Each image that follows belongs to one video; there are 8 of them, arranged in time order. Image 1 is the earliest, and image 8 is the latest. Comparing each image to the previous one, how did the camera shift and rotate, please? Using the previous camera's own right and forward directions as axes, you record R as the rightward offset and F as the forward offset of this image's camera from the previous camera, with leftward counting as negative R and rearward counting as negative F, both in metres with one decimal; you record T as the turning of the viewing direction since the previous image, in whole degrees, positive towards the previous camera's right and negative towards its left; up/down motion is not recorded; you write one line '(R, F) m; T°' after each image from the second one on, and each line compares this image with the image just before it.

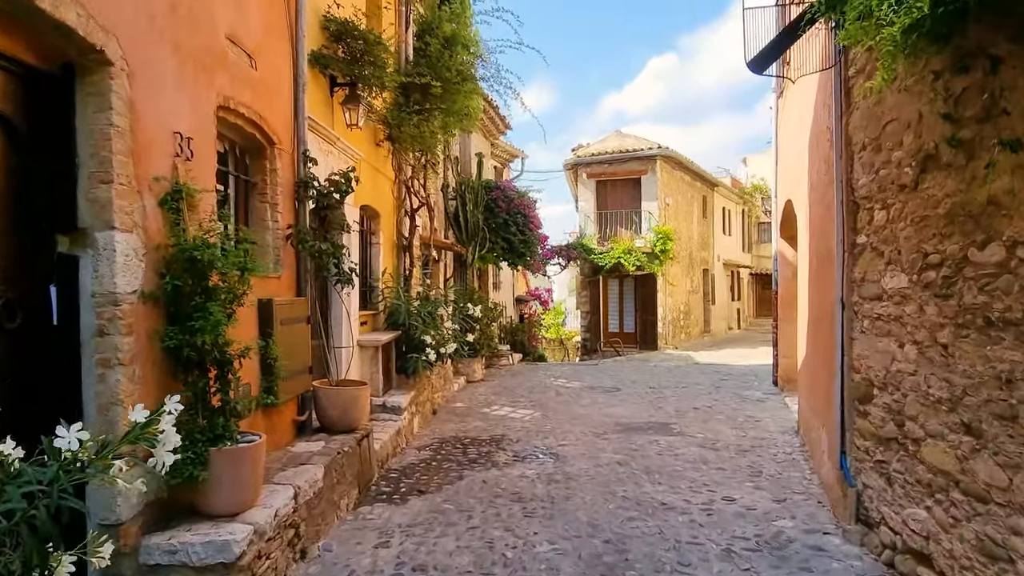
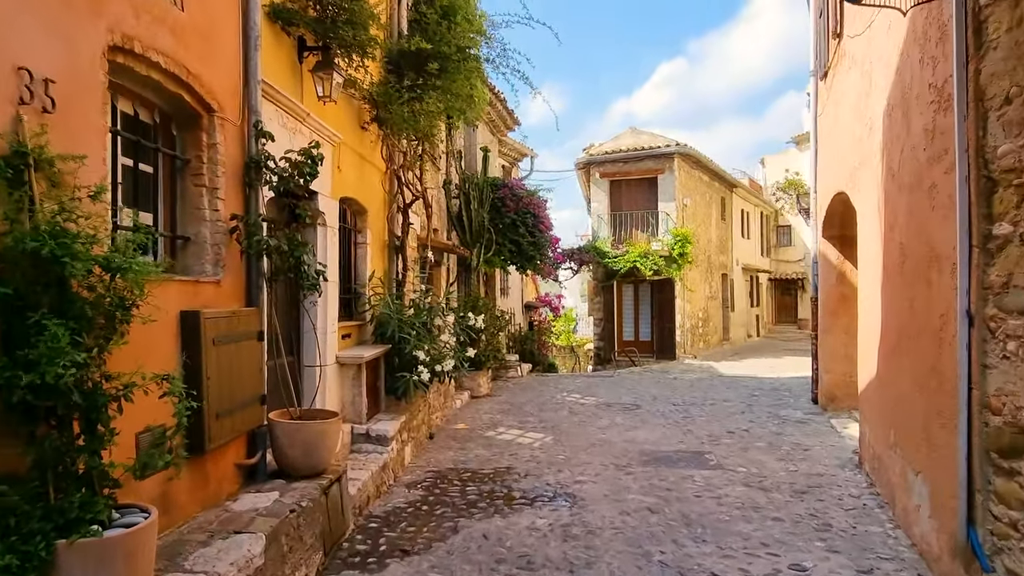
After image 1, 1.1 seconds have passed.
(0.0, +0.9) m; -1°
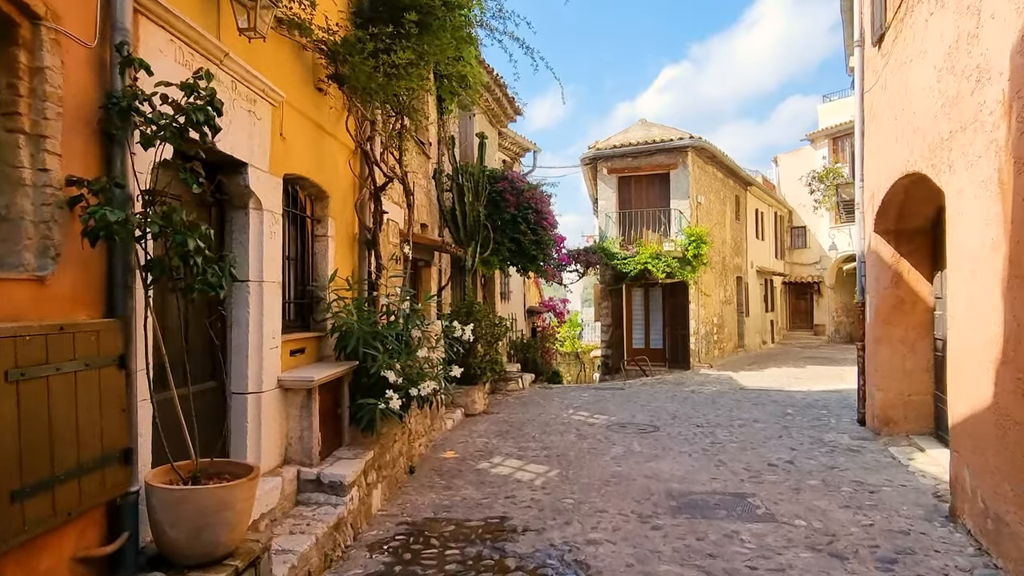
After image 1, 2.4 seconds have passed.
(+0.1, +1.1) m; 0°
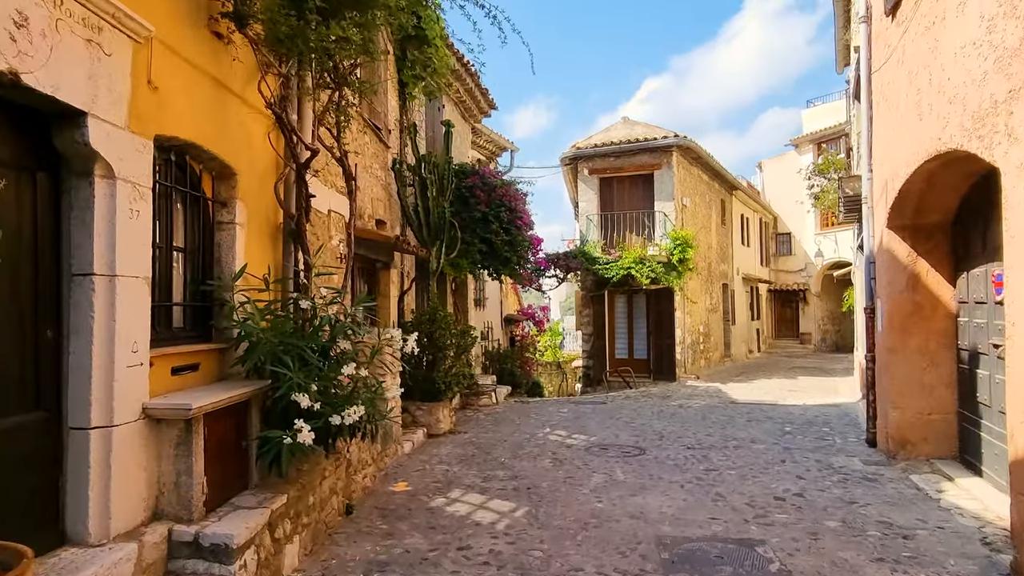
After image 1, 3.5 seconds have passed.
(+0.2, +0.9) m; +2°
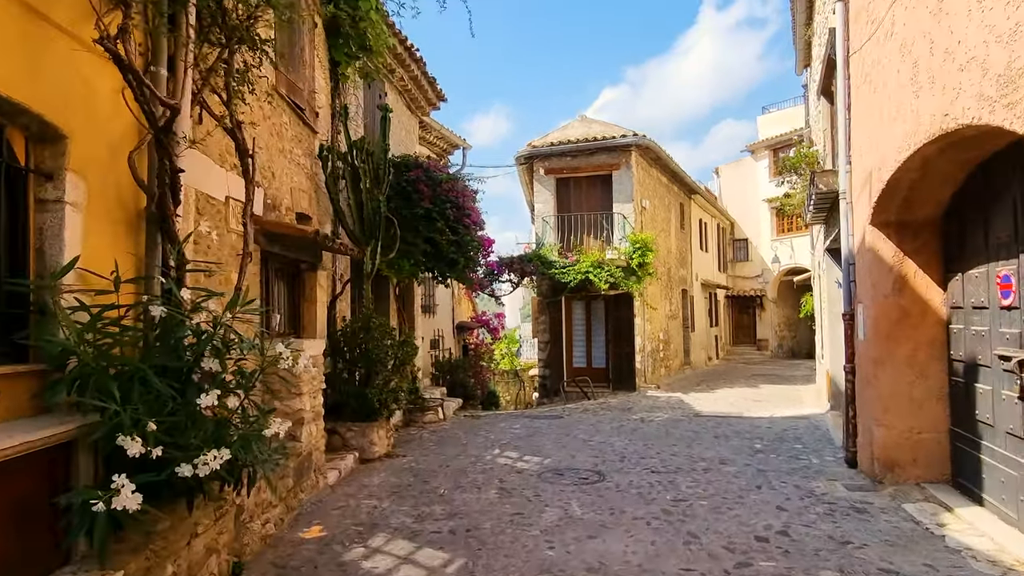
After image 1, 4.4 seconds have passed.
(+0.2, +0.8) m; +4°
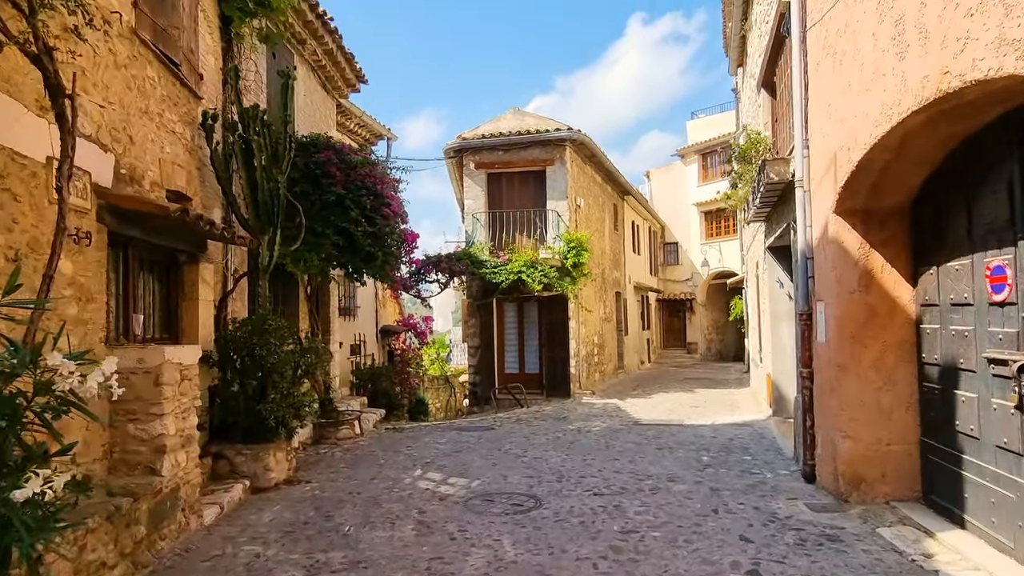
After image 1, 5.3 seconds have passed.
(+0.1, +0.8) m; +6°
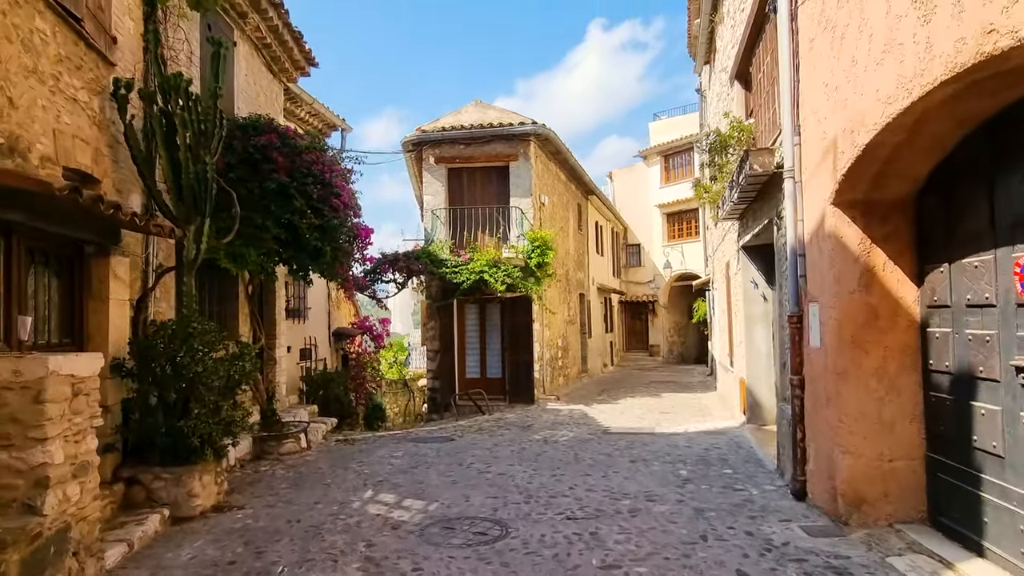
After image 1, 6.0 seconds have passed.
(0.0, +0.6) m; +4°
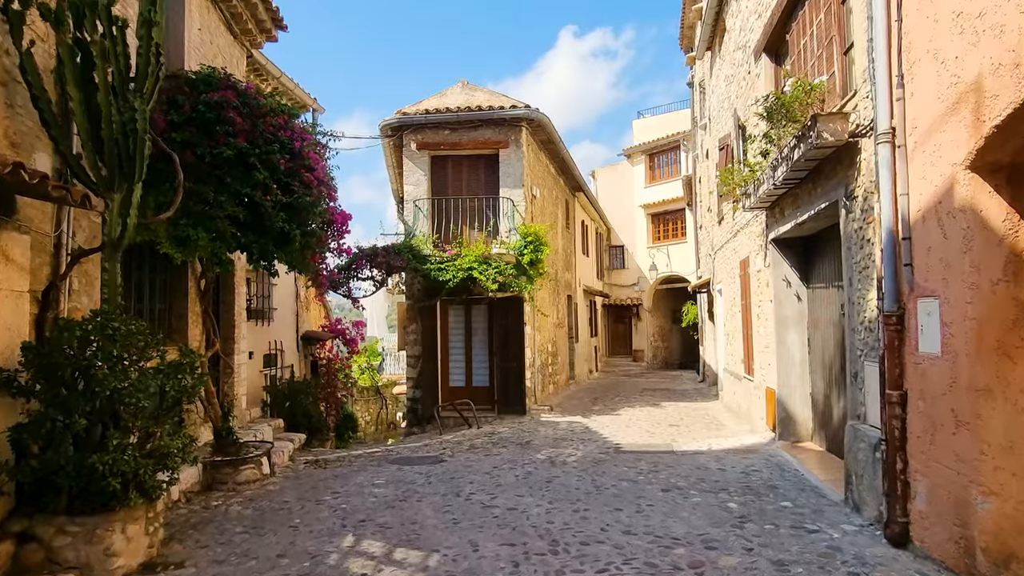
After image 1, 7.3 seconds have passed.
(-0.3, +1.1) m; +3°
